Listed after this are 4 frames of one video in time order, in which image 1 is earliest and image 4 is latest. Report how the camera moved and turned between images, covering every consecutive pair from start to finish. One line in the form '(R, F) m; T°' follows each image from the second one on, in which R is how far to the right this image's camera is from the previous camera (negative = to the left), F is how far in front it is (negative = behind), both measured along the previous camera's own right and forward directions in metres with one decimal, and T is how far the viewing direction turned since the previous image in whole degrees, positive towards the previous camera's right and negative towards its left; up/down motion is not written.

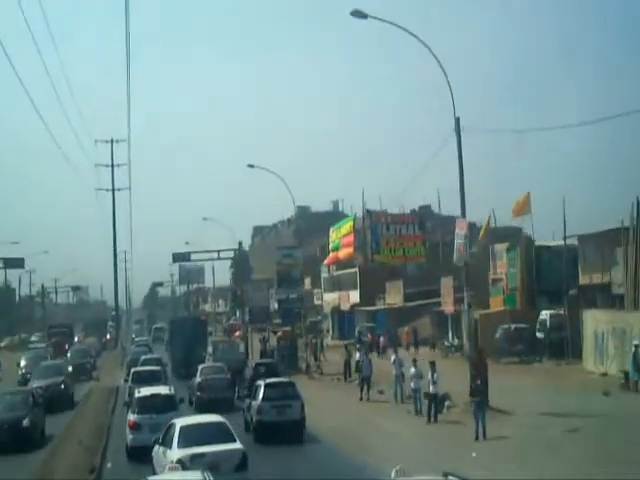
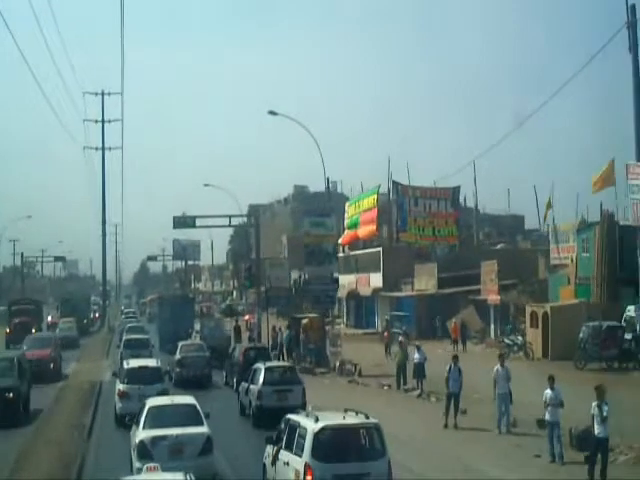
(-1.9, +10.0) m; 0°
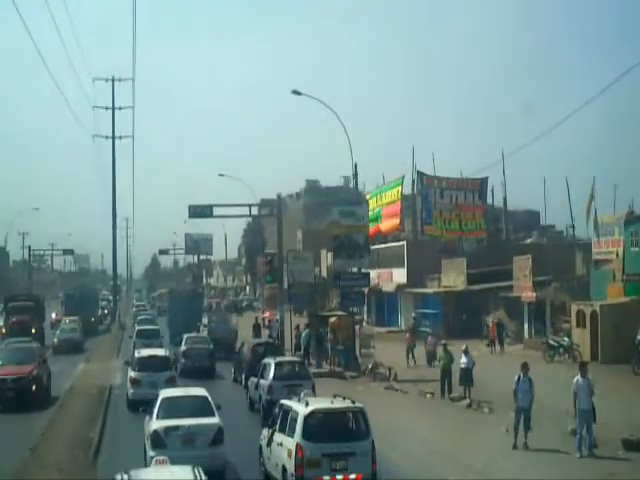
(-0.7, +3.5) m; -1°
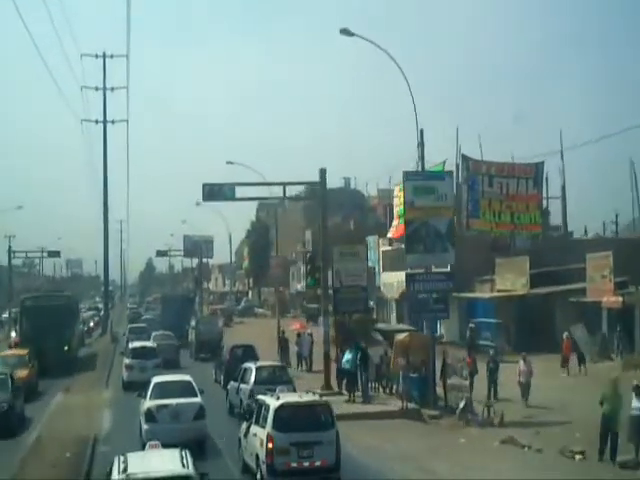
(-1.8, +9.9) m; 0°
